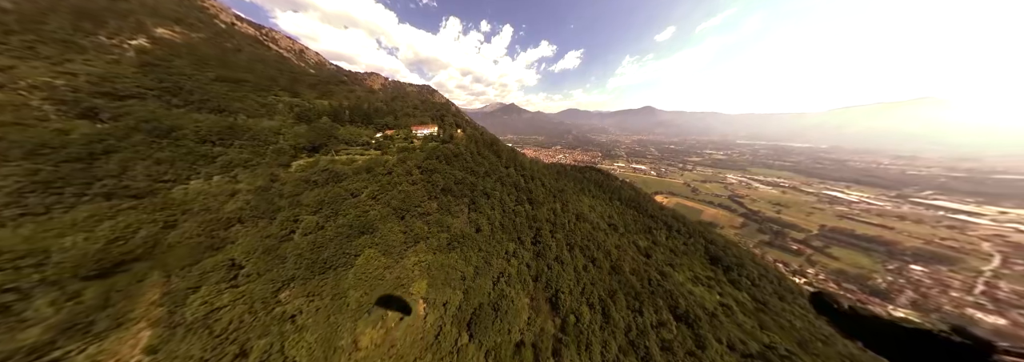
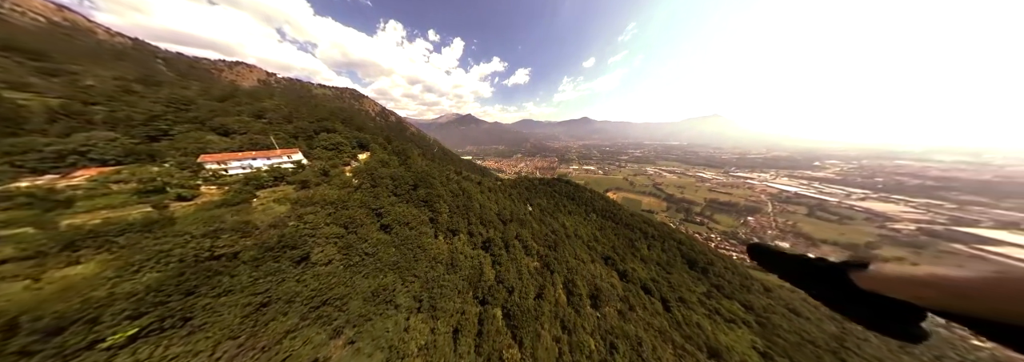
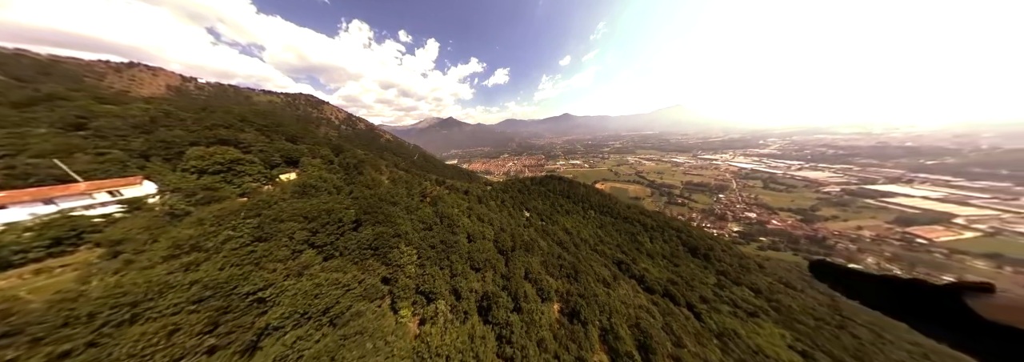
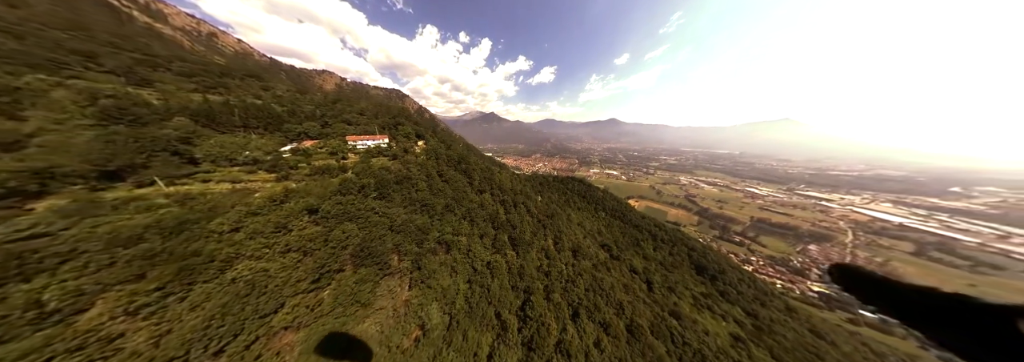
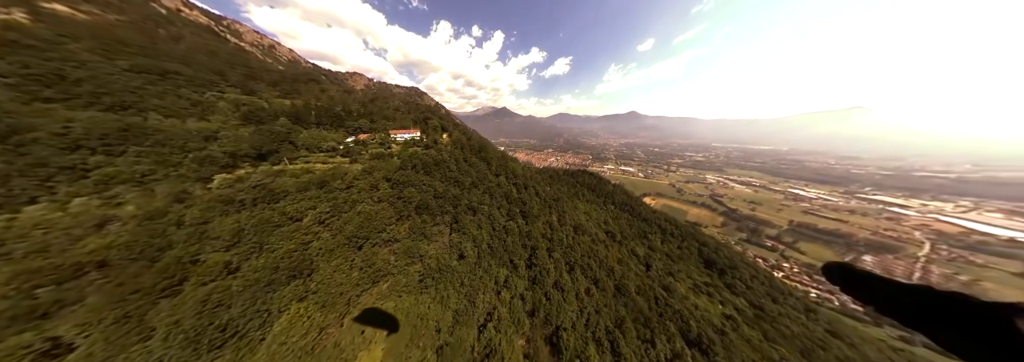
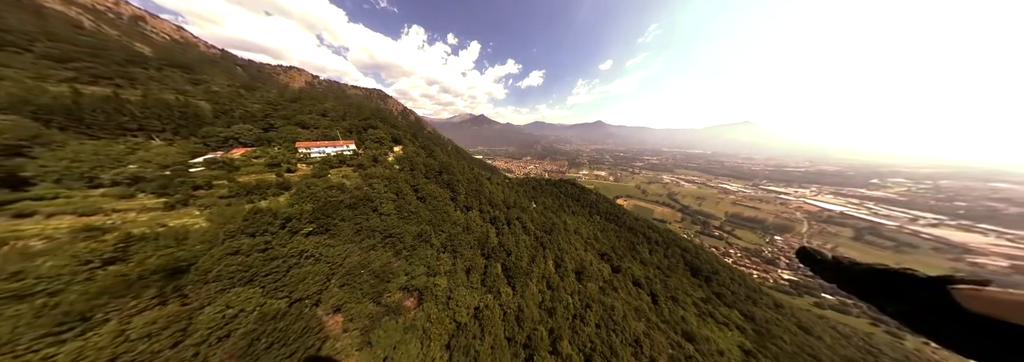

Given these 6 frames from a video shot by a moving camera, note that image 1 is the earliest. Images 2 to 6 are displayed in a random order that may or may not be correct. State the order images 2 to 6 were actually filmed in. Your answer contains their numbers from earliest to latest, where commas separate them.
5, 4, 6, 2, 3
